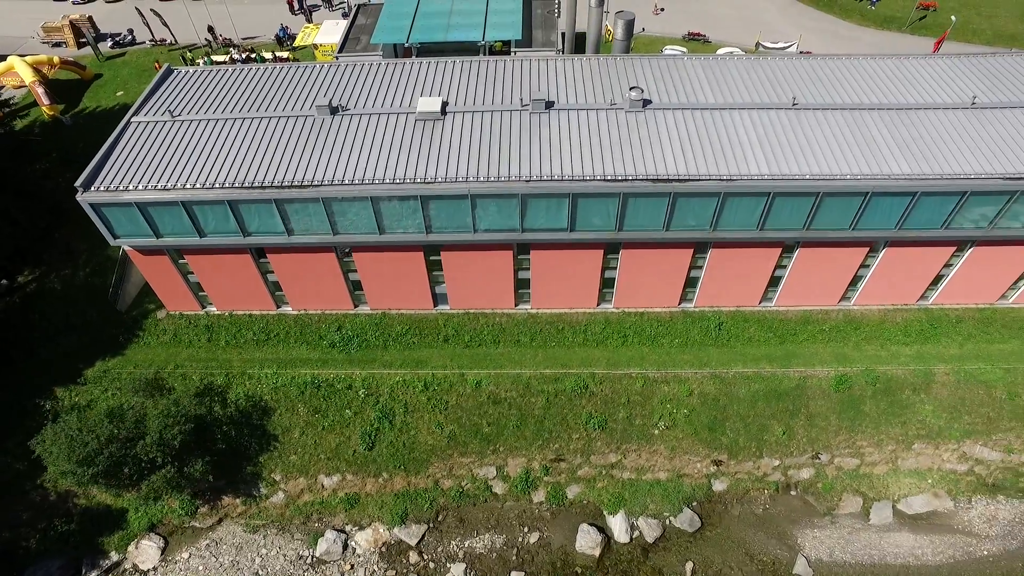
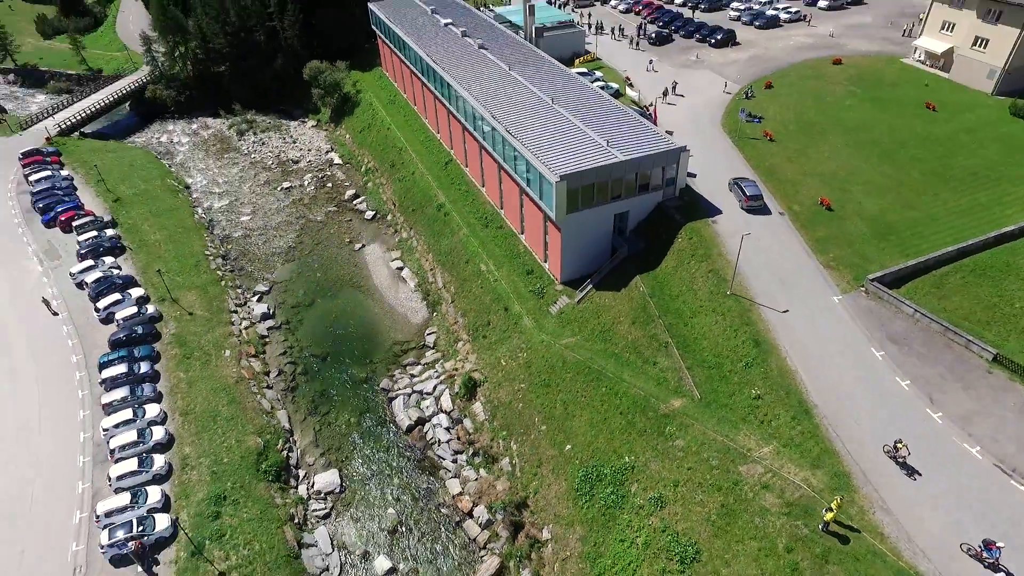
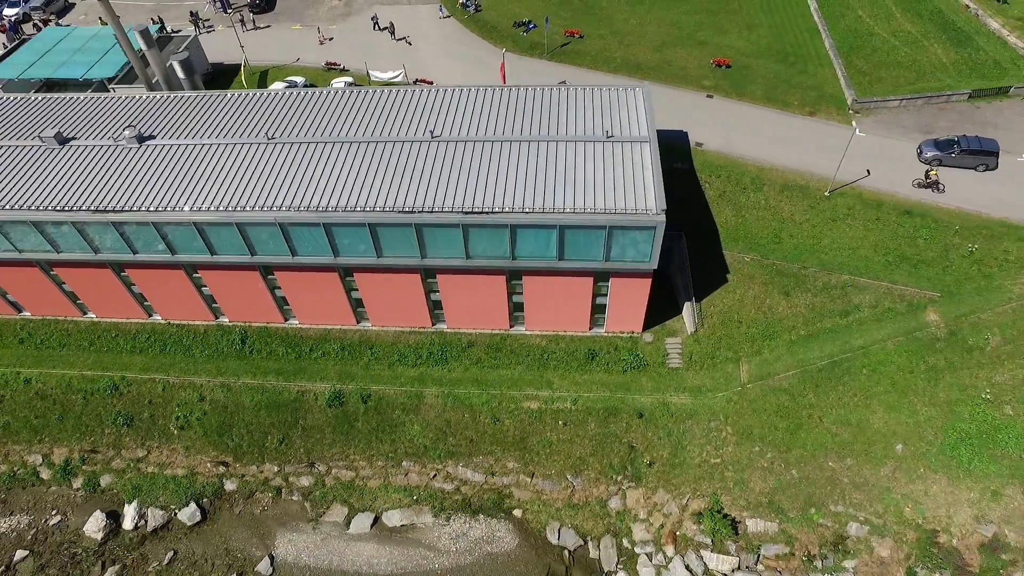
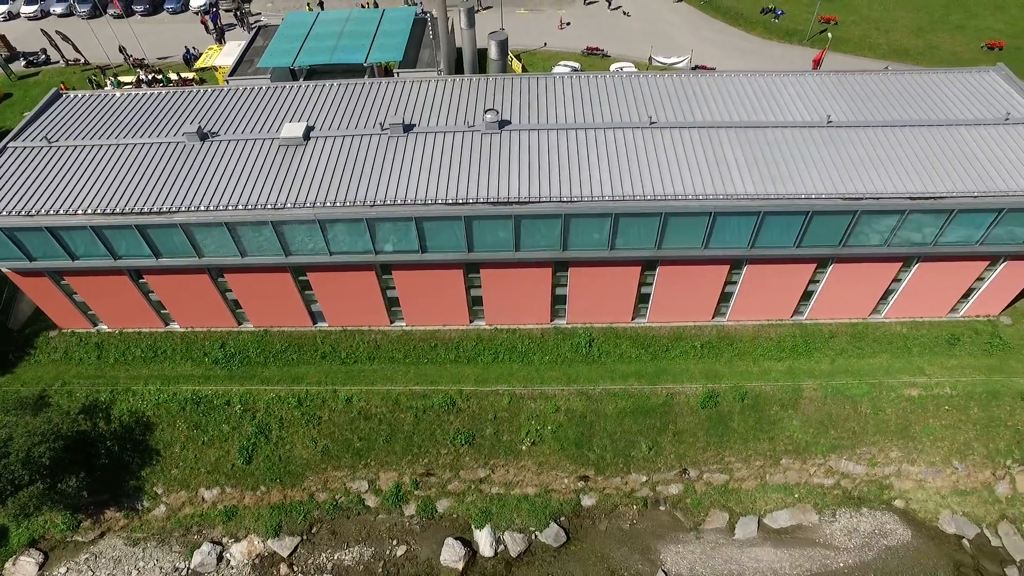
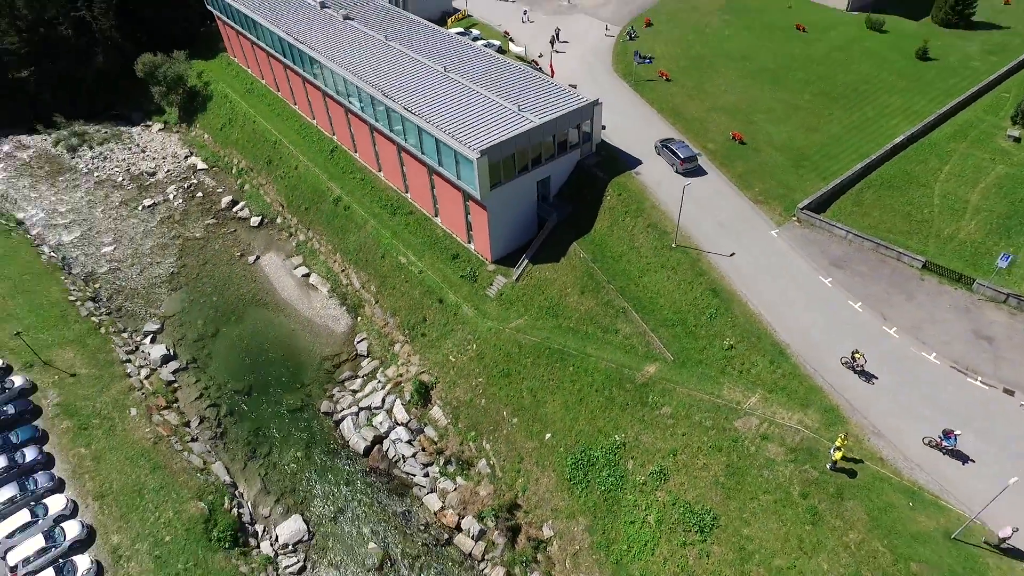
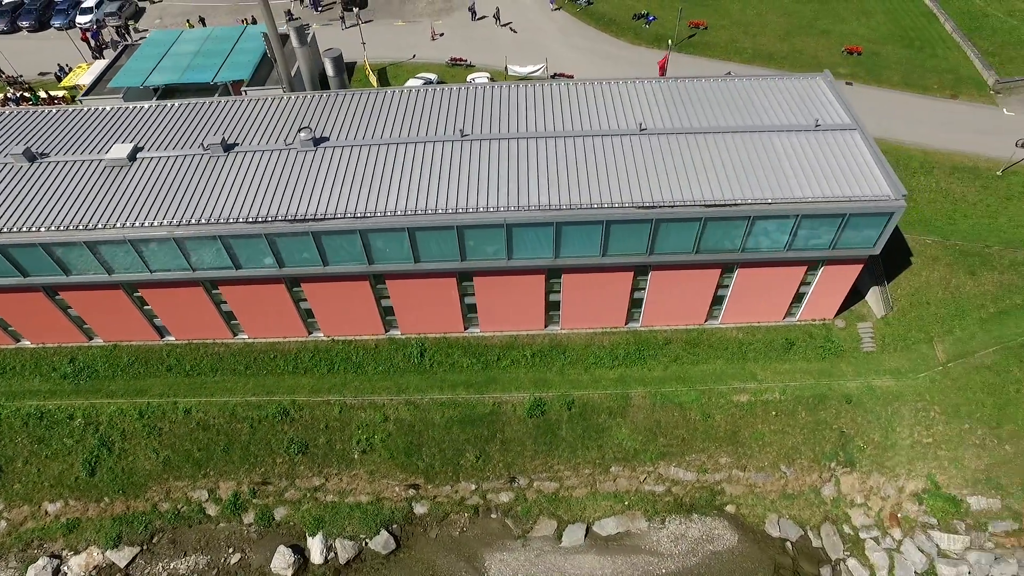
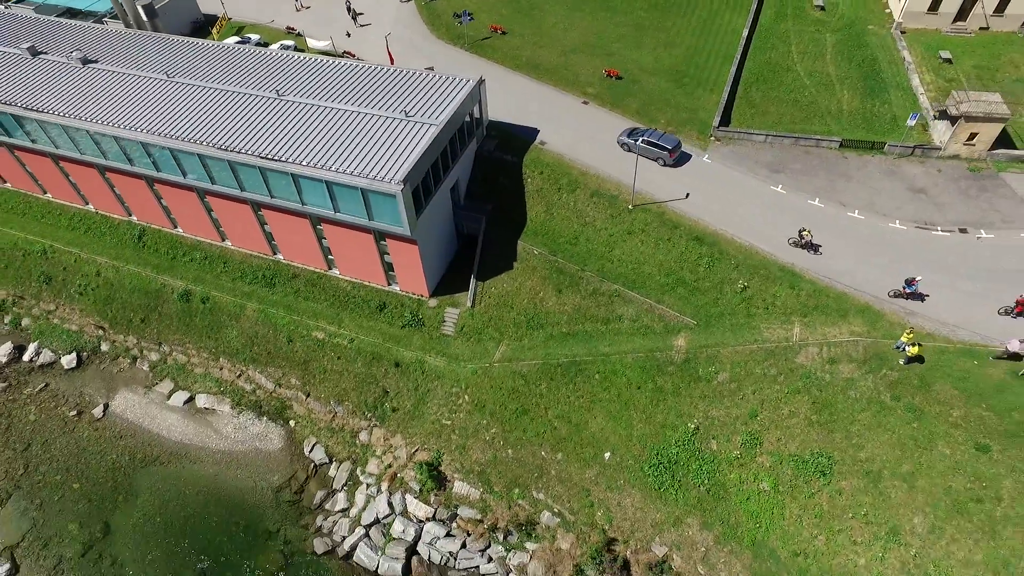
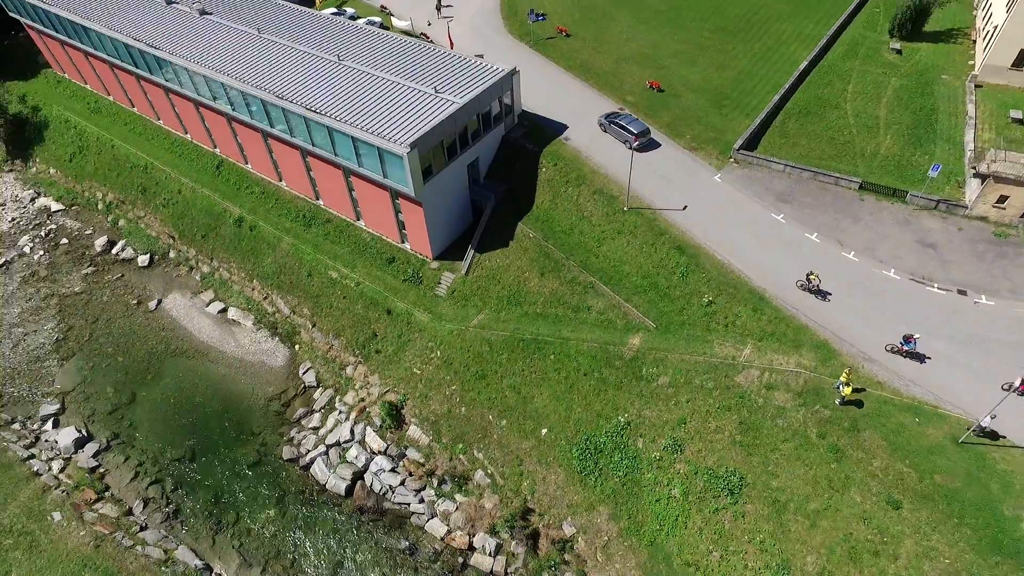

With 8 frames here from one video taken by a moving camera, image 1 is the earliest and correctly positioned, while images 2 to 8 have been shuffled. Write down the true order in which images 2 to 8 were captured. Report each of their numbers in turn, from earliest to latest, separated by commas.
4, 6, 3, 7, 8, 5, 2
